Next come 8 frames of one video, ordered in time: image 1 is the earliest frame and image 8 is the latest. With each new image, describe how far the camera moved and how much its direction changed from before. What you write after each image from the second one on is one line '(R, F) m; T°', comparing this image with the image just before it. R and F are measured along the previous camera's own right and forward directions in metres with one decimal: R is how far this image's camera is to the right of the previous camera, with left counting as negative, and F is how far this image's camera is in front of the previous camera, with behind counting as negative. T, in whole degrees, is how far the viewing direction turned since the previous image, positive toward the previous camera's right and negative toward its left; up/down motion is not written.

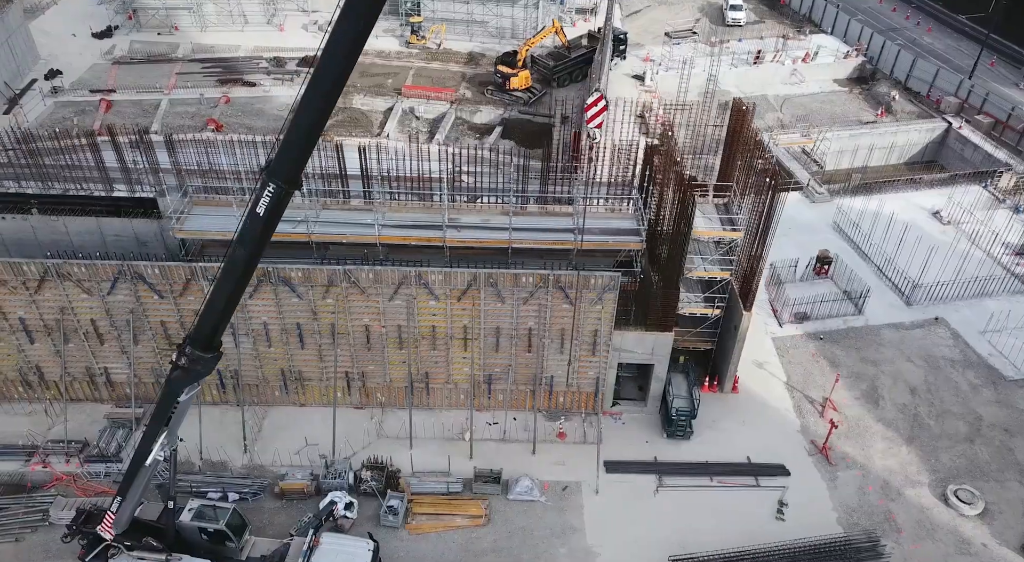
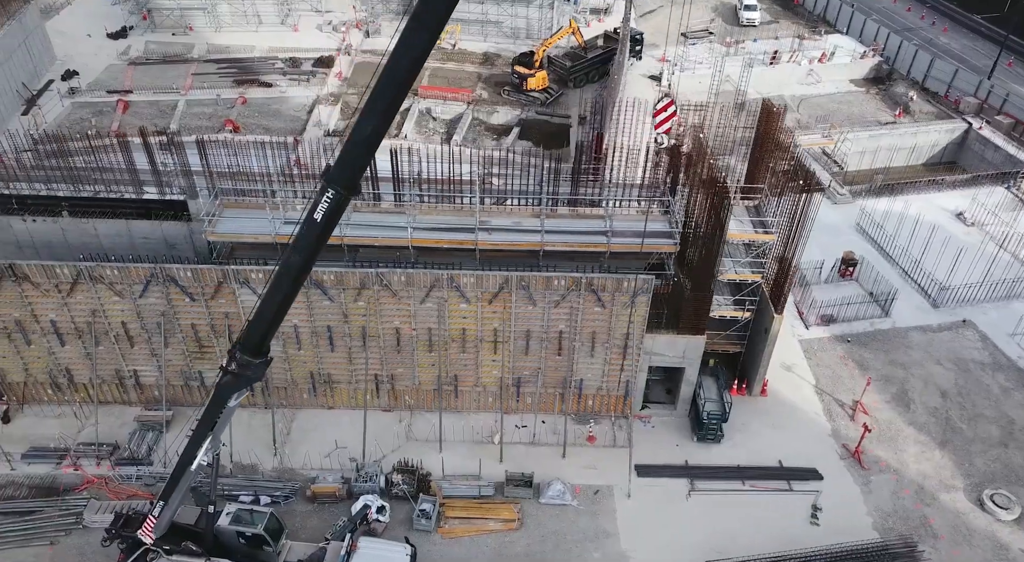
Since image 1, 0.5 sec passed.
(-0.8, +0.1) m; 0°
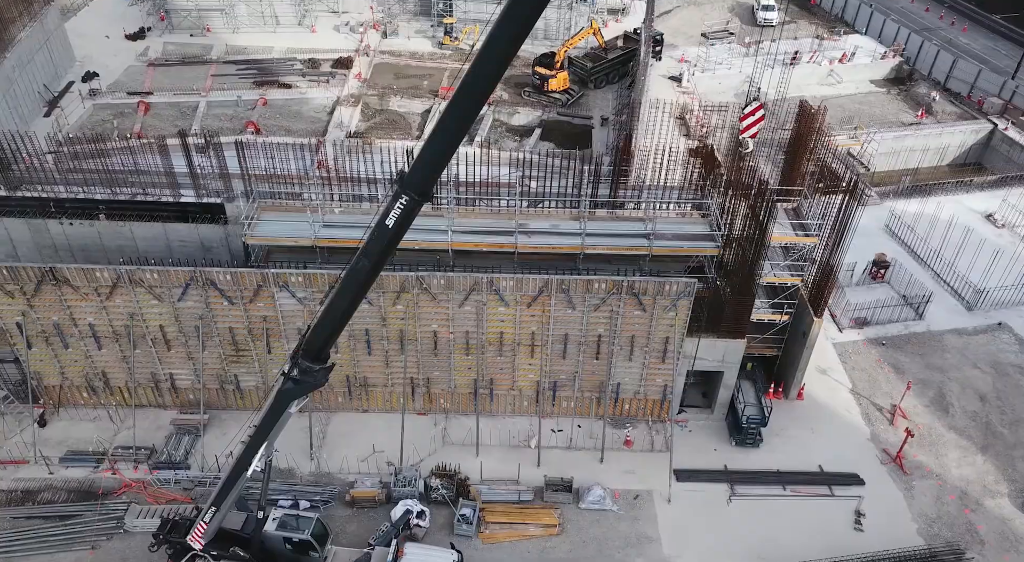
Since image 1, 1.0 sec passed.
(-1.0, +0.1) m; 0°
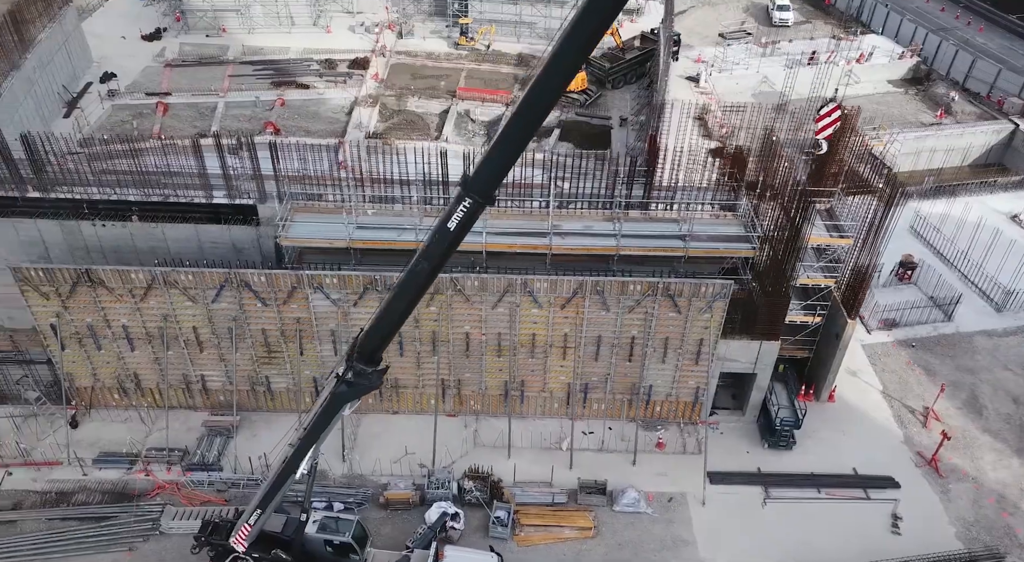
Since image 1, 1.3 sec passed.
(-0.8, +0.1) m; 0°
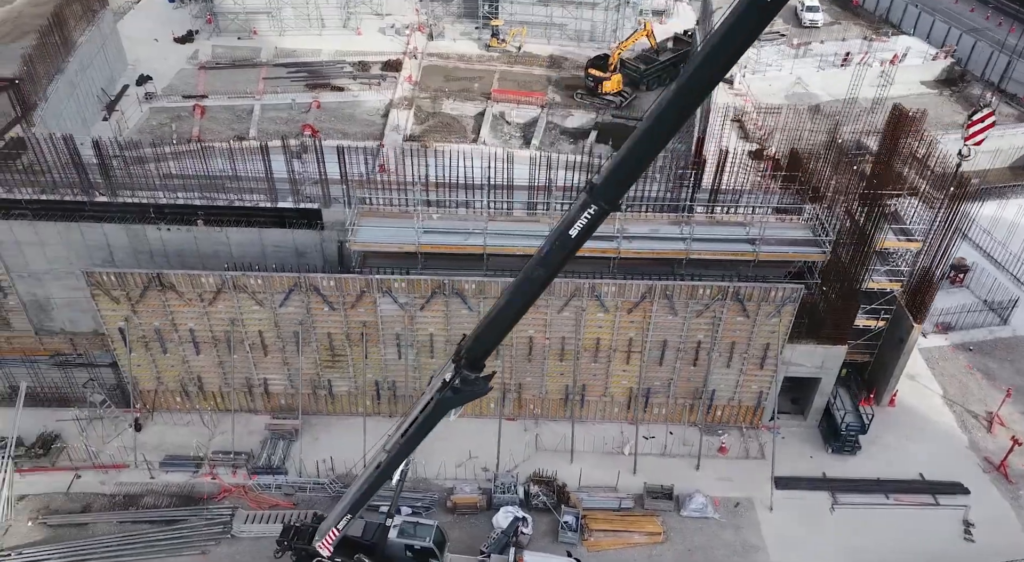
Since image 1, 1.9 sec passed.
(-1.6, 0.0) m; -1°
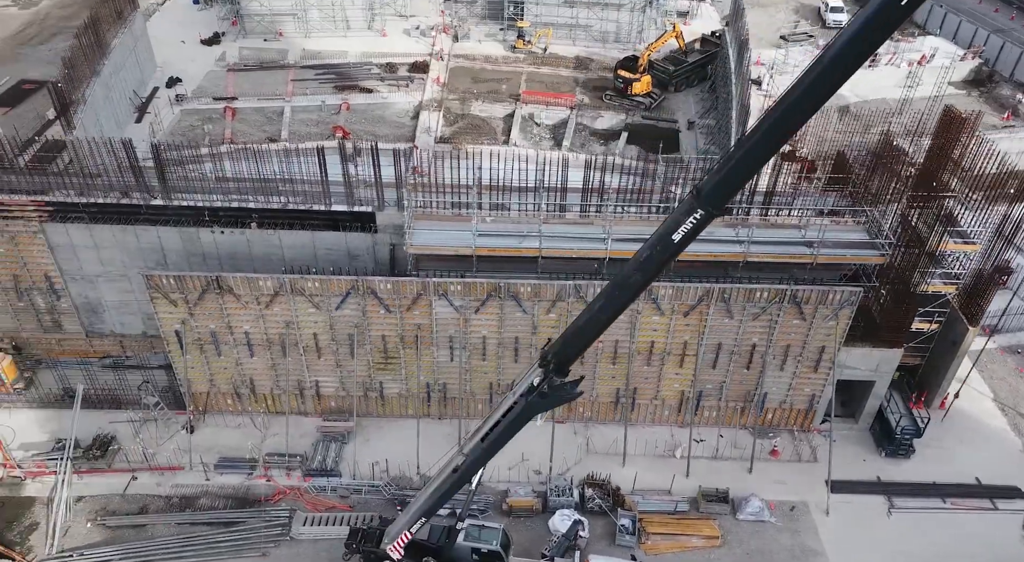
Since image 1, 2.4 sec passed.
(-1.3, 0.0) m; 0°
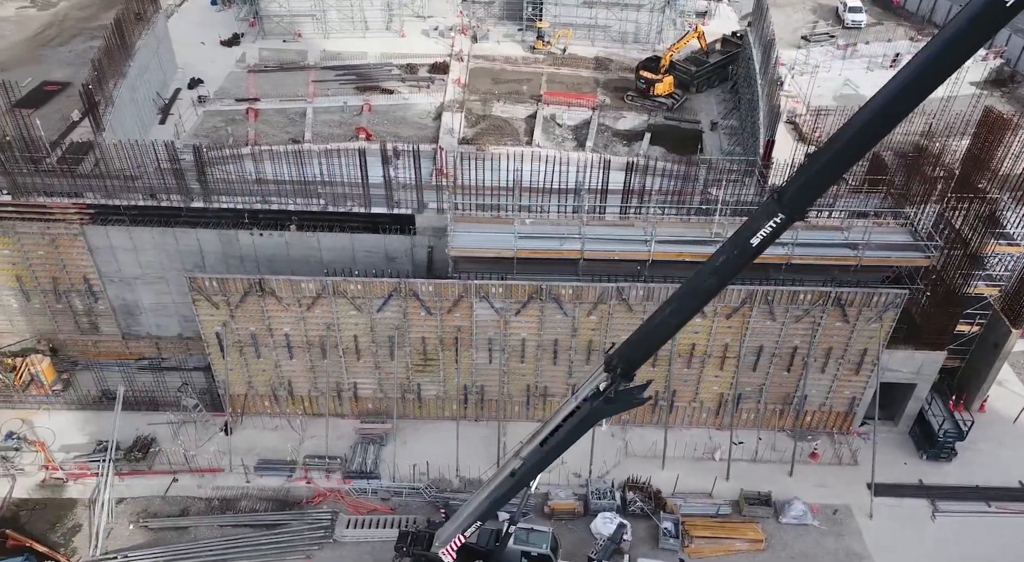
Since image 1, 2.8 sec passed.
(-1.0, 0.0) m; 0°
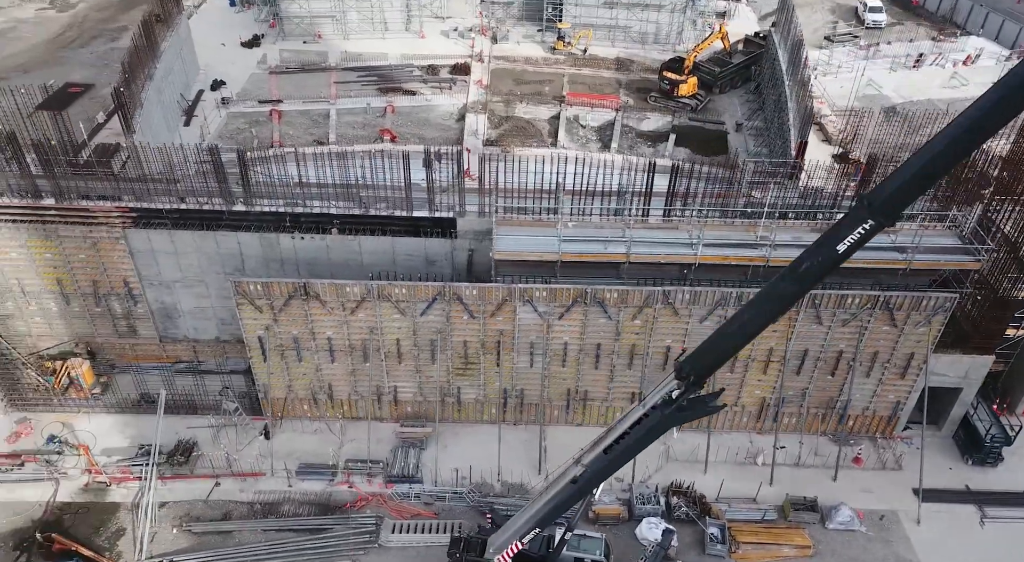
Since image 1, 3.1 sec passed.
(-1.1, +0.1) m; 0°
